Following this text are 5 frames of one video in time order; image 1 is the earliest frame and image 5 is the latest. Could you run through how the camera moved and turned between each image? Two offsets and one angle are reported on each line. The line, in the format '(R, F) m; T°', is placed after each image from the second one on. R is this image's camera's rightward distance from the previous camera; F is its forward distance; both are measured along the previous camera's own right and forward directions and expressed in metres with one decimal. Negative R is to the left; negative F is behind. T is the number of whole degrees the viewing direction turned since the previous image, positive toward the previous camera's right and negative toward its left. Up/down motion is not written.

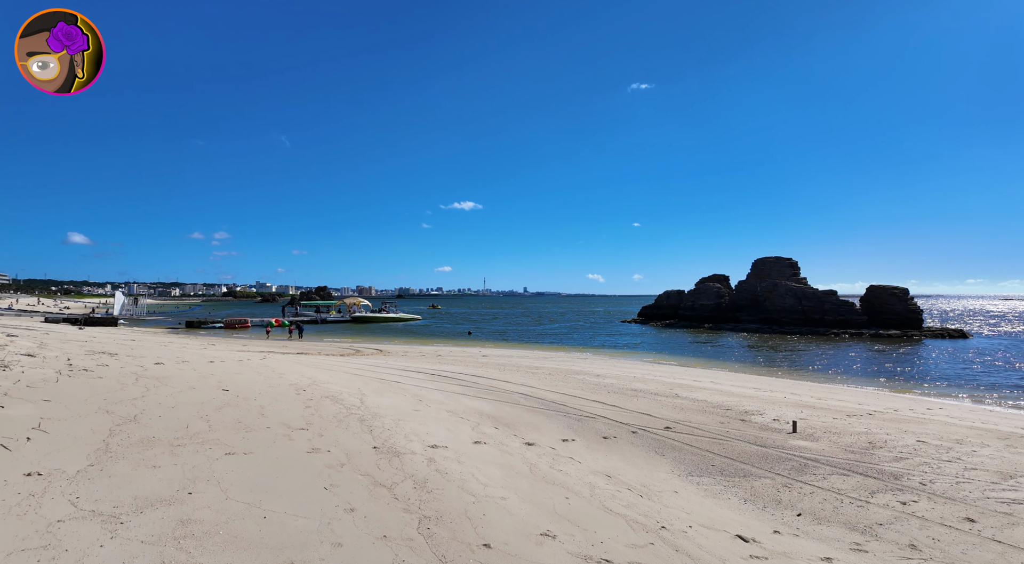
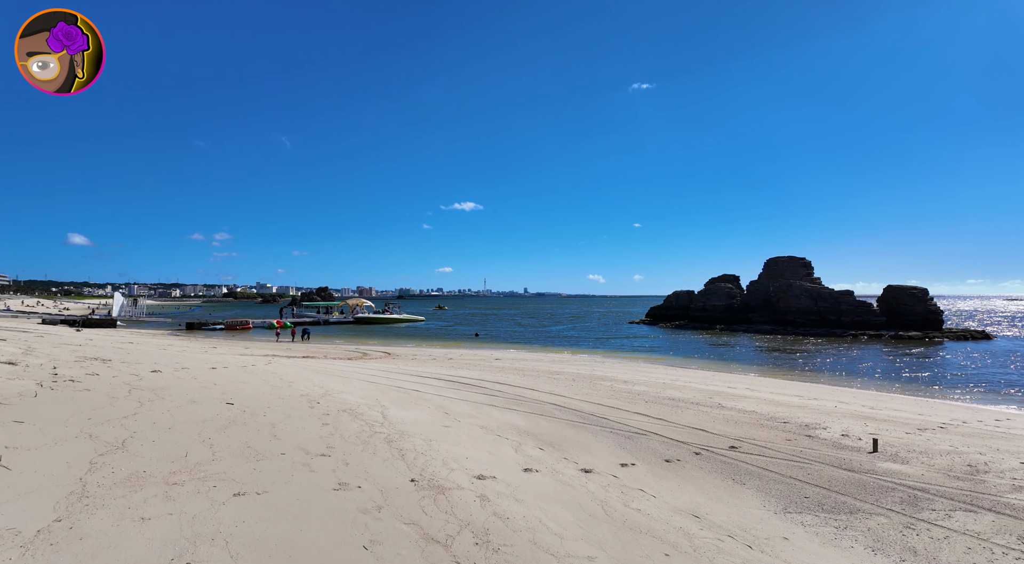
(-0.7, +1.3) m; 0°
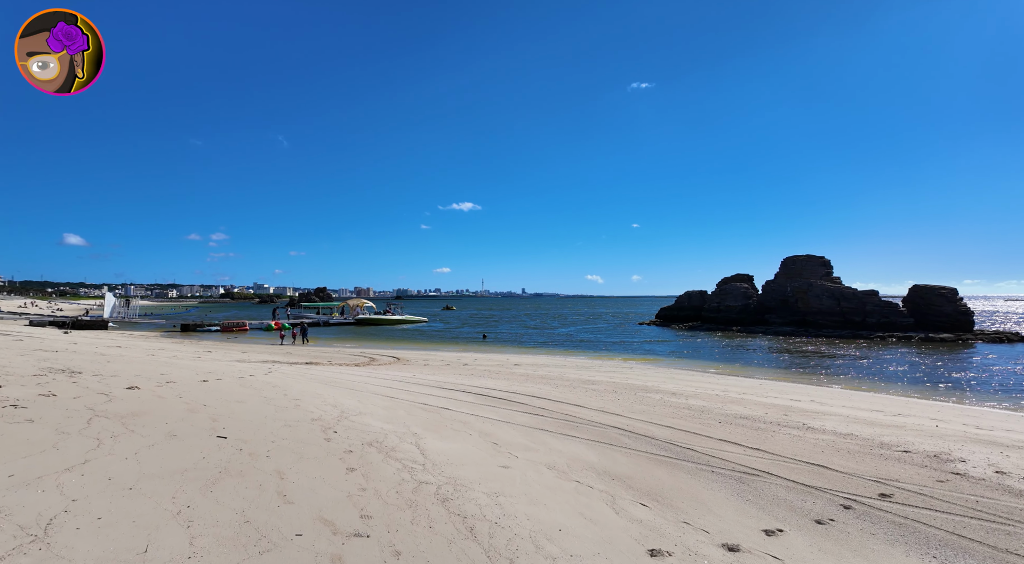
(-1.1, +2.3) m; 0°
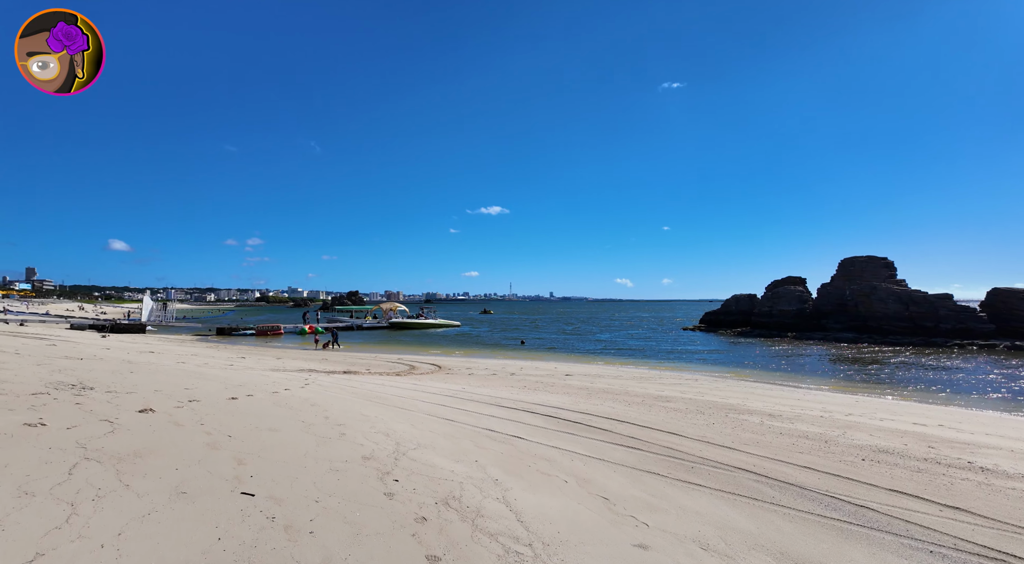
(-1.0, +2.2) m; -3°
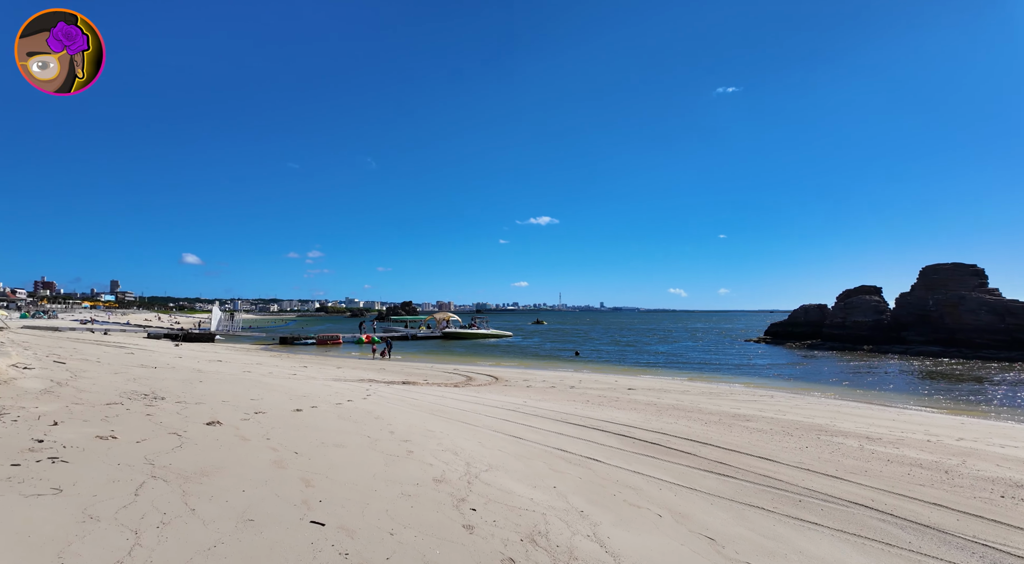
(-0.4, +0.6) m; -5°
